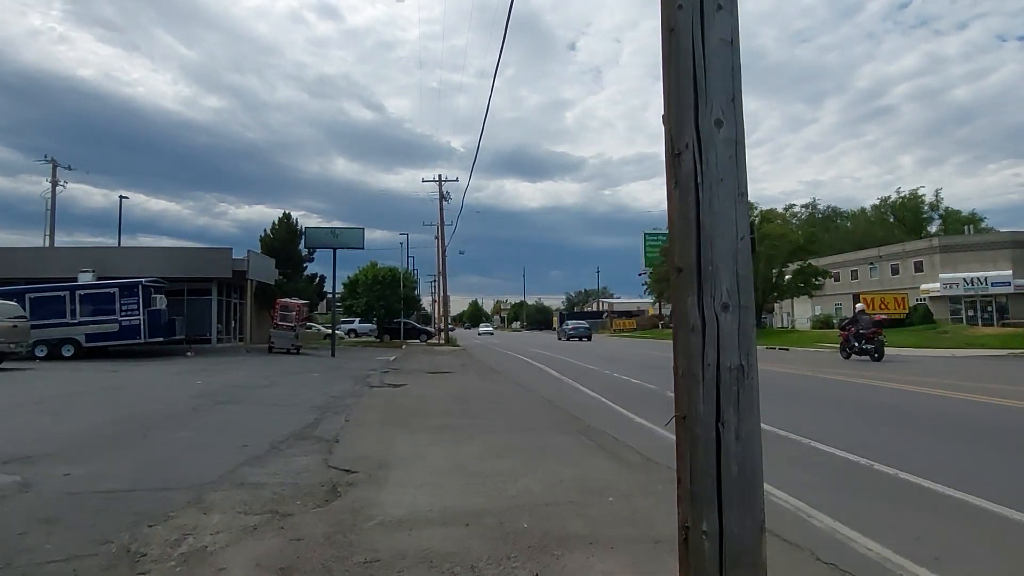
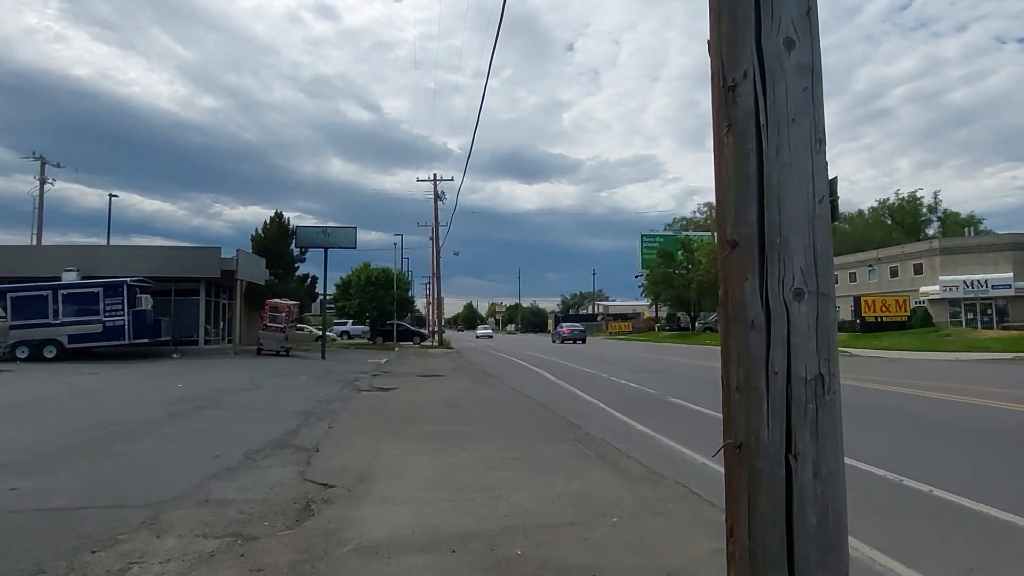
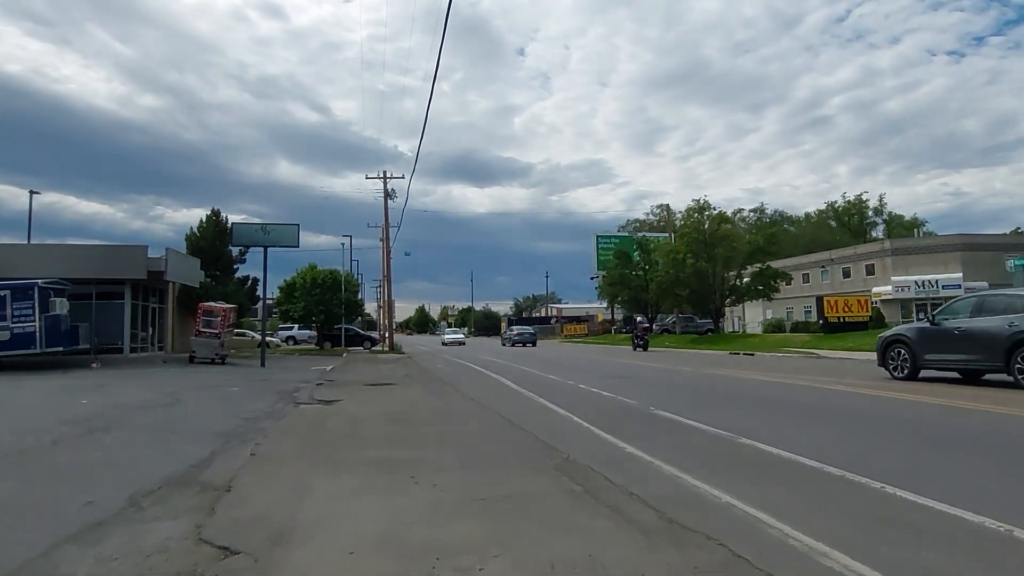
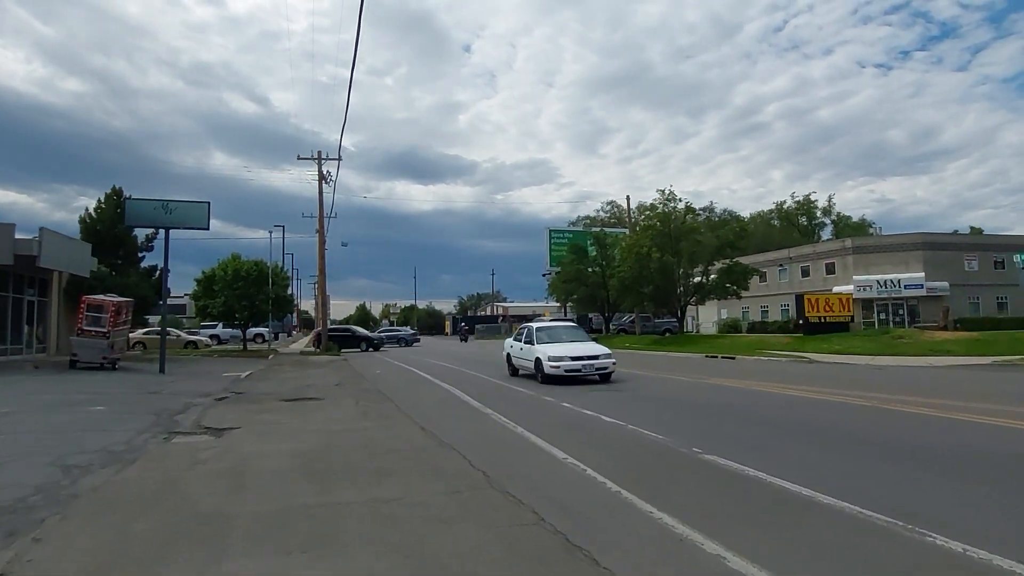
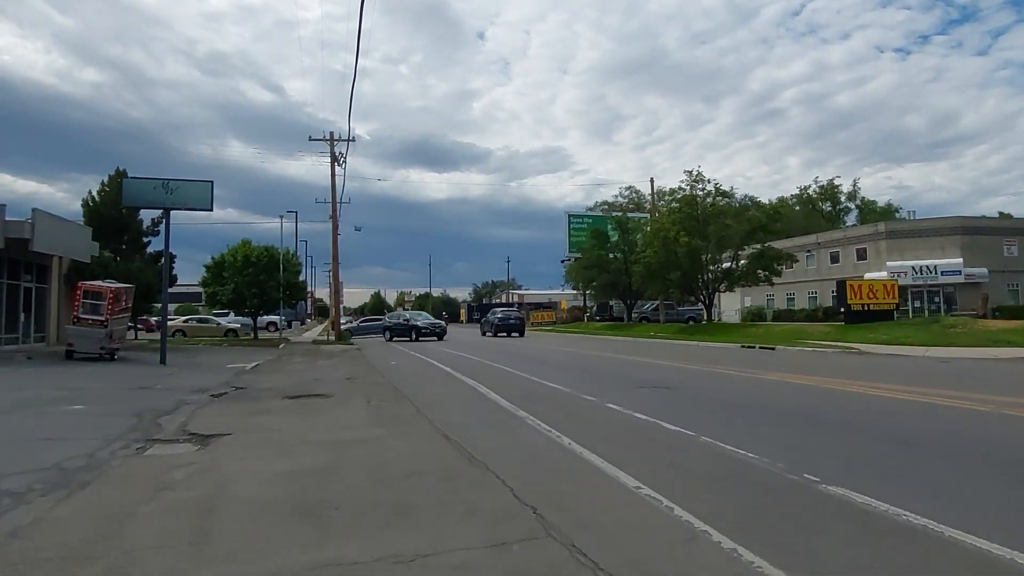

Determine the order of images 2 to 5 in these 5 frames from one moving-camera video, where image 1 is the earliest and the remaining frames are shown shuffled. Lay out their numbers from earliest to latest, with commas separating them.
2, 3, 4, 5
